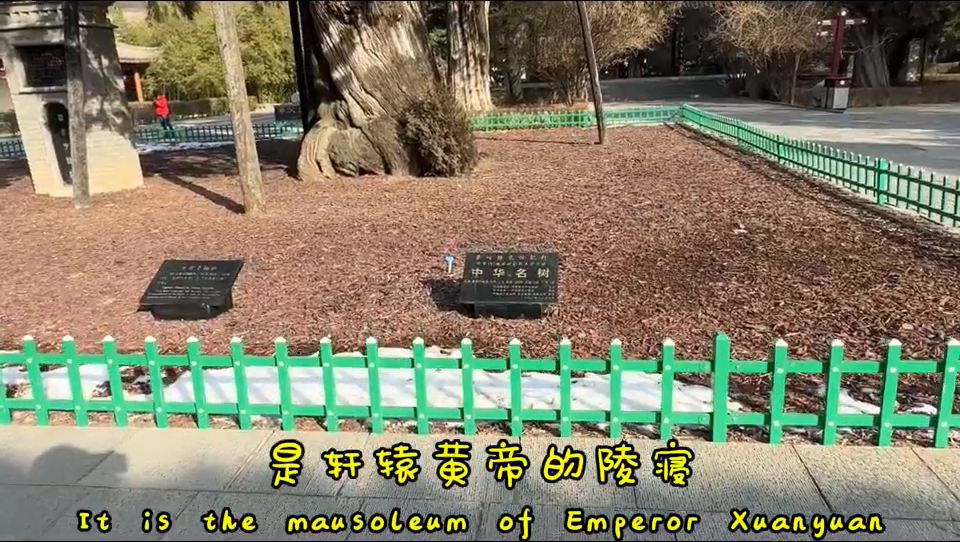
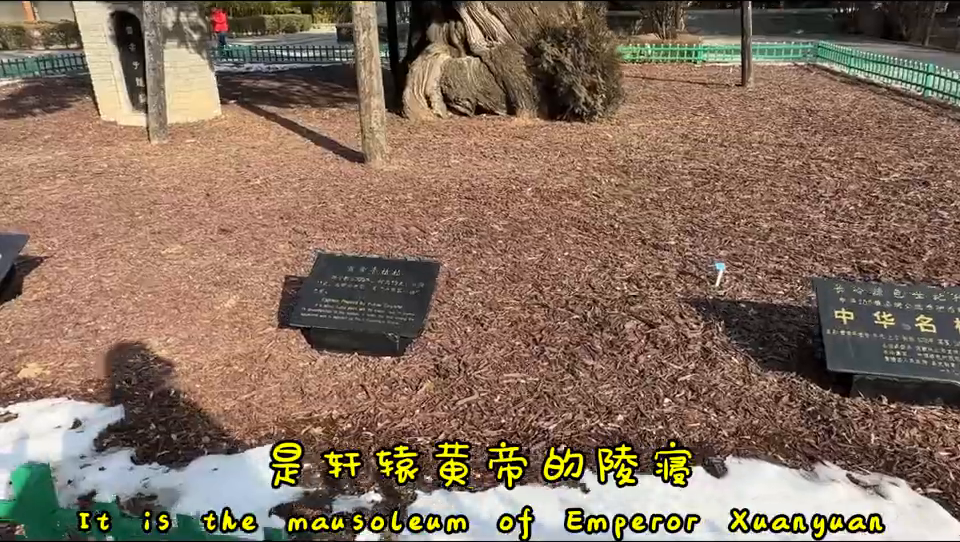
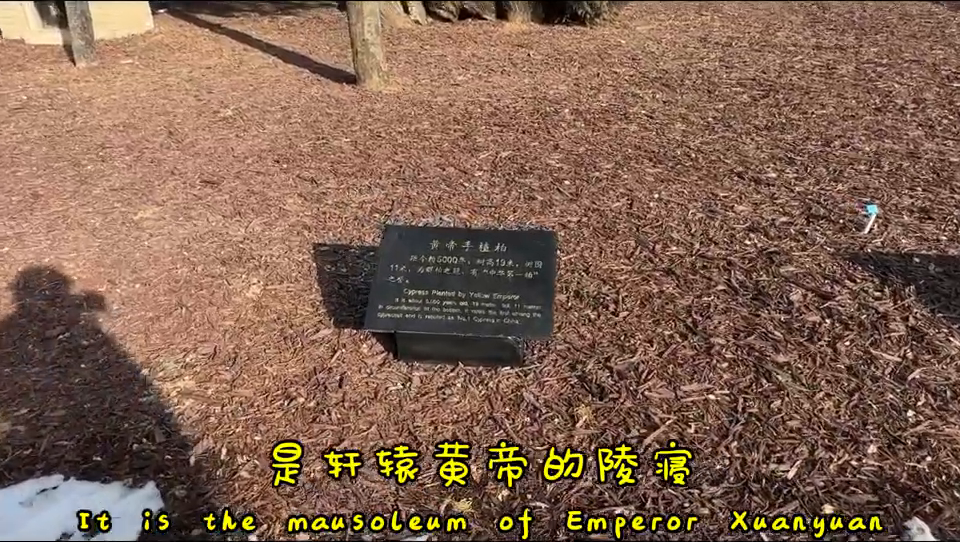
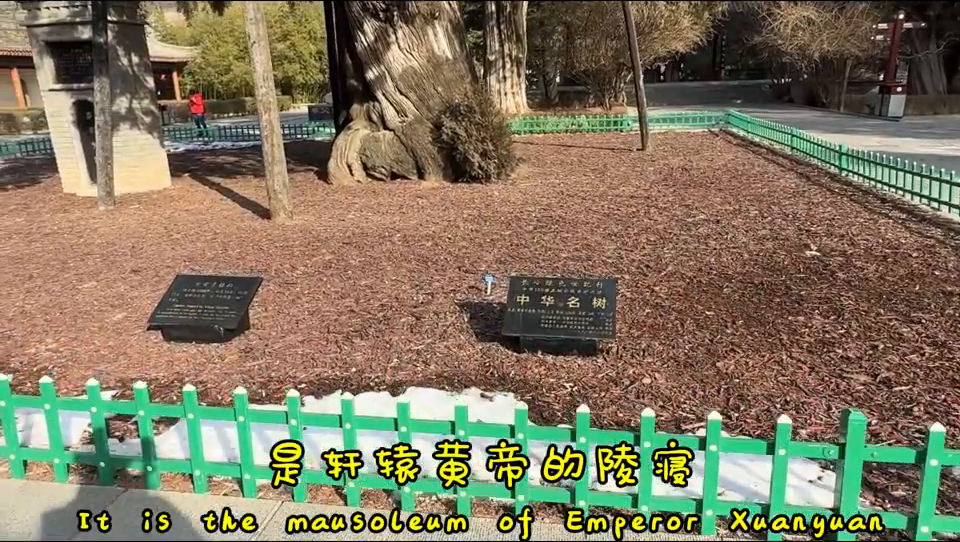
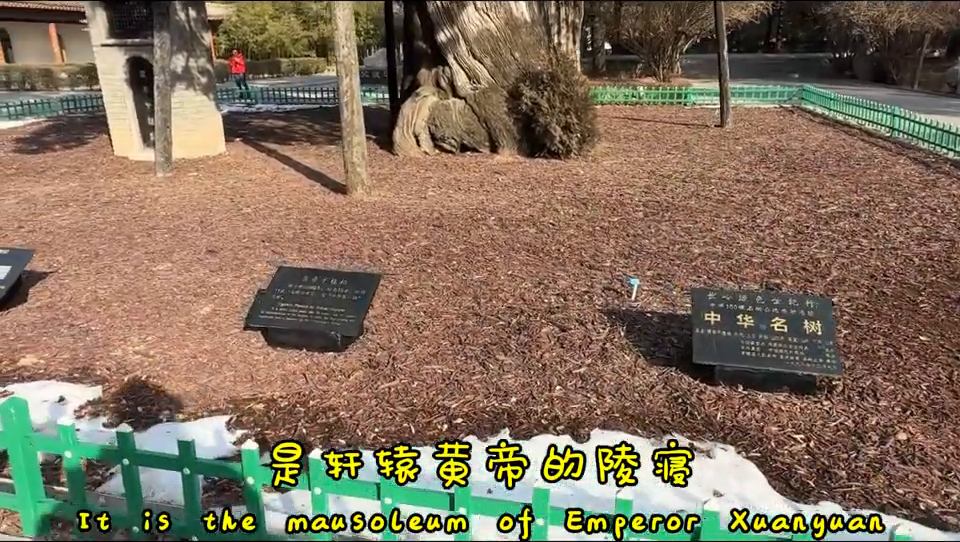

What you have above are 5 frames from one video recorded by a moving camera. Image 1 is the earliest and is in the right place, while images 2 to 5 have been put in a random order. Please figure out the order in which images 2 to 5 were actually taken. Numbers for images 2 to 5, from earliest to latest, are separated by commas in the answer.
4, 5, 2, 3
